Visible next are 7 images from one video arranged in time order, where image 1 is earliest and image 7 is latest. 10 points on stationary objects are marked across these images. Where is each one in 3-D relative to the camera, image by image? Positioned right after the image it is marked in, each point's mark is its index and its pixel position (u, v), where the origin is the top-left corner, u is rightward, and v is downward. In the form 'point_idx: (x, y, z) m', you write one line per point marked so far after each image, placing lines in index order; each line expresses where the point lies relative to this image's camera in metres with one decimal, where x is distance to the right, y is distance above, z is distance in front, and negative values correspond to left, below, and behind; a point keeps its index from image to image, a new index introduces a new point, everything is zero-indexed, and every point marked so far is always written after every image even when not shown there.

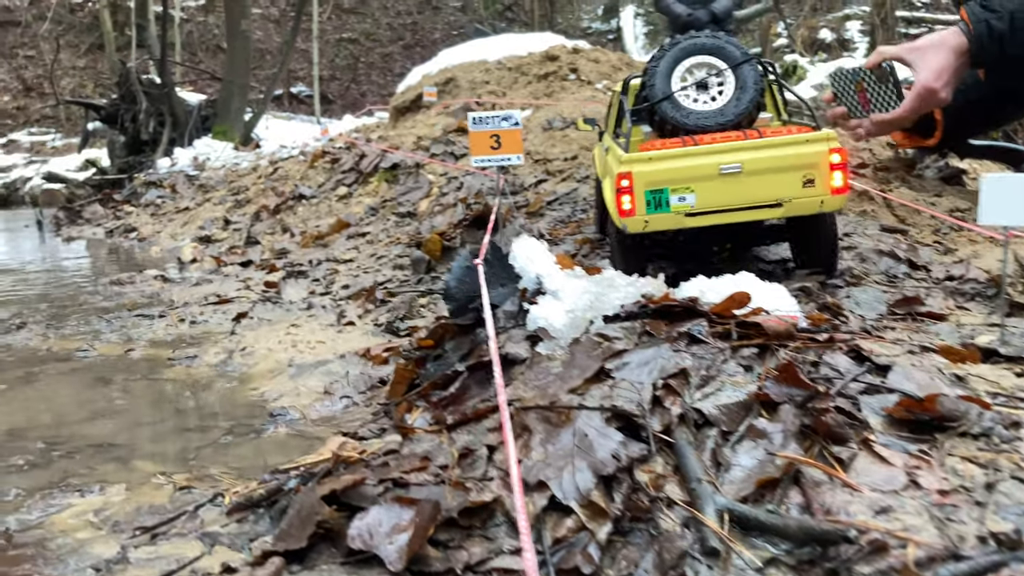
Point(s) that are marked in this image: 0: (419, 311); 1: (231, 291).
0: (-0.6, -0.2, +6.0) m
1: (-2.5, 0.0, +8.0) m
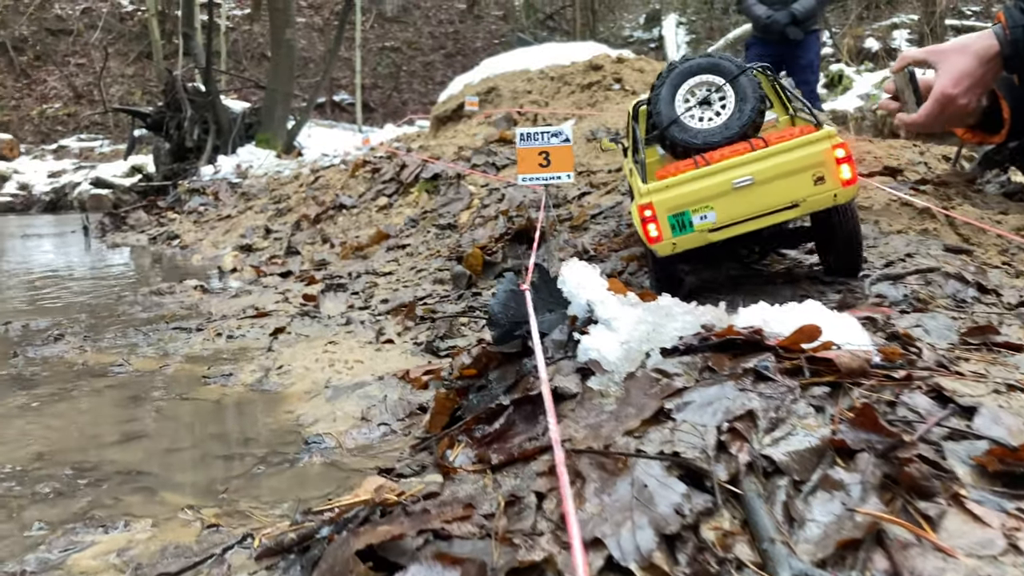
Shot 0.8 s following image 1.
0: (-0.3, -0.3, +5.8) m
1: (-2.1, -0.1, +7.9) m
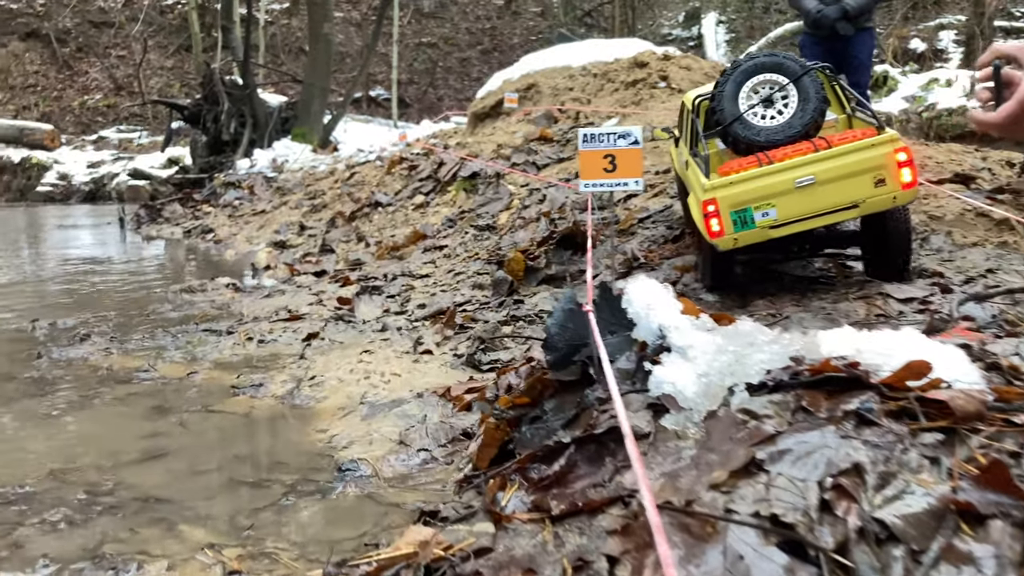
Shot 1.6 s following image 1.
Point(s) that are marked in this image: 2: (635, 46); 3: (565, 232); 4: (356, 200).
0: (-0.1, -0.3, +5.4) m
1: (-1.8, -0.2, +7.6) m
2: (+2.2, +4.4, +16.3) m
3: (+0.4, +0.4, +7.3) m
4: (-2.5, +1.4, +14.6) m
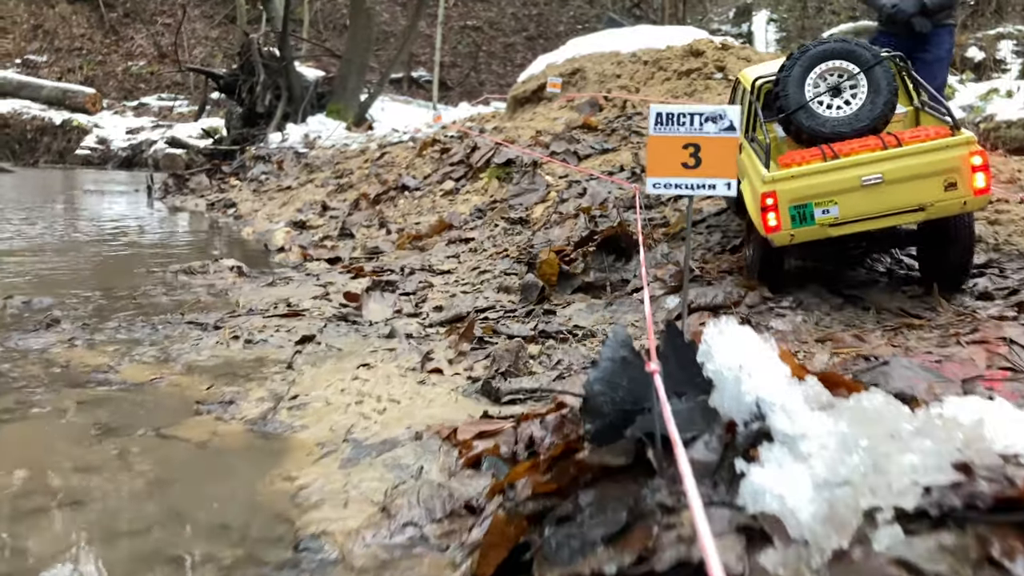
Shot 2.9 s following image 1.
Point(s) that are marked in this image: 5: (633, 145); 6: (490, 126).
0: (+0.1, -0.4, +4.5) m
1: (-1.5, -0.1, +6.7) m
2: (+3.0, +4.3, +15.2) m
3: (+0.7, +0.4, +6.4) m
4: (-2.0, +1.6, +13.7) m
5: (+1.4, +1.7, +10.7) m
6: (-0.4, +2.7, +15.1) m
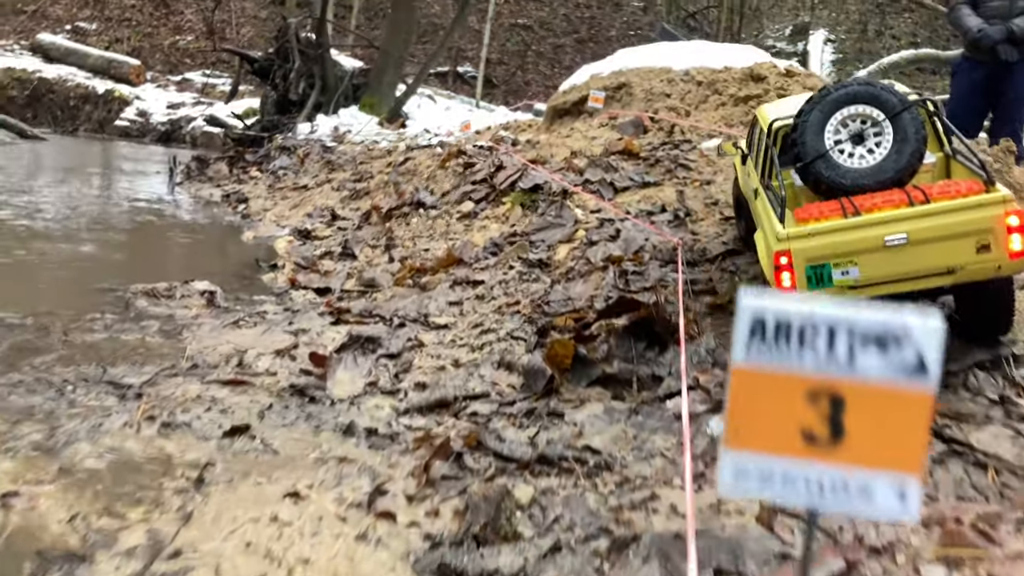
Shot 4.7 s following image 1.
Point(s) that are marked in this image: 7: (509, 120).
0: (0.0, -0.8, +3.2) m
1: (-1.5, -0.4, +5.5) m
2: (+3.7, +3.6, +13.9) m
3: (+0.7, -0.1, +5.1) m
4: (-1.6, +1.3, +12.5) m
5: (+1.7, +1.1, +9.4) m
6: (+0.2, +2.3, +13.8) m
7: (-0.1, +3.7, +19.7) m
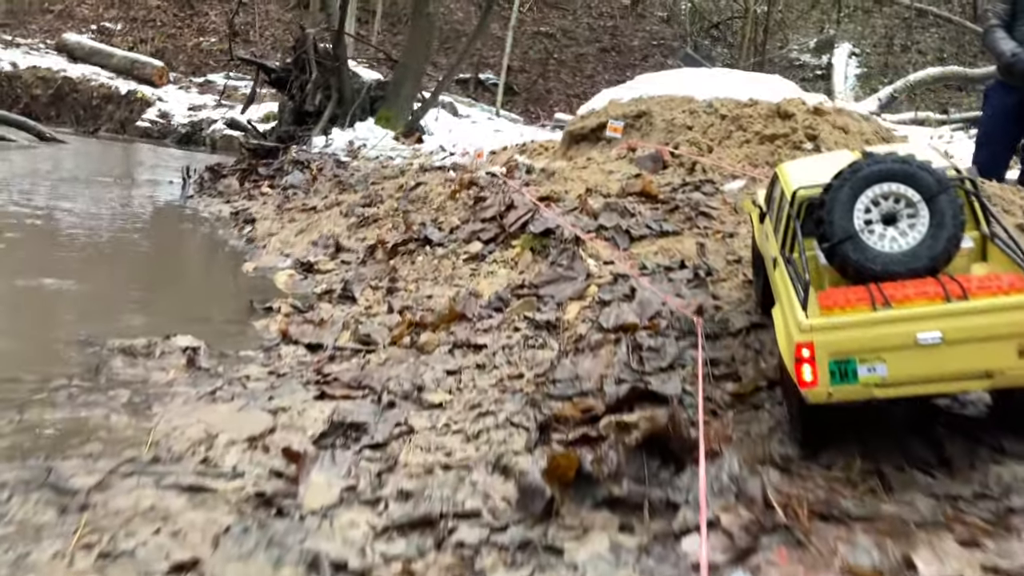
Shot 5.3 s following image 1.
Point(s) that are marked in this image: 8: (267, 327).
0: (-0.1, -1.3, +2.7) m
1: (-1.5, -0.9, +5.0) m
2: (+3.9, +3.0, +13.2) m
3: (+0.7, -0.6, +4.5) m
4: (-1.4, +0.8, +12.0) m
5: (+1.8, +0.6, +8.8) m
6: (+0.4, +1.7, +13.3) m
7: (+0.3, +3.1, +19.2) m
8: (-2.3, -0.4, +8.2) m
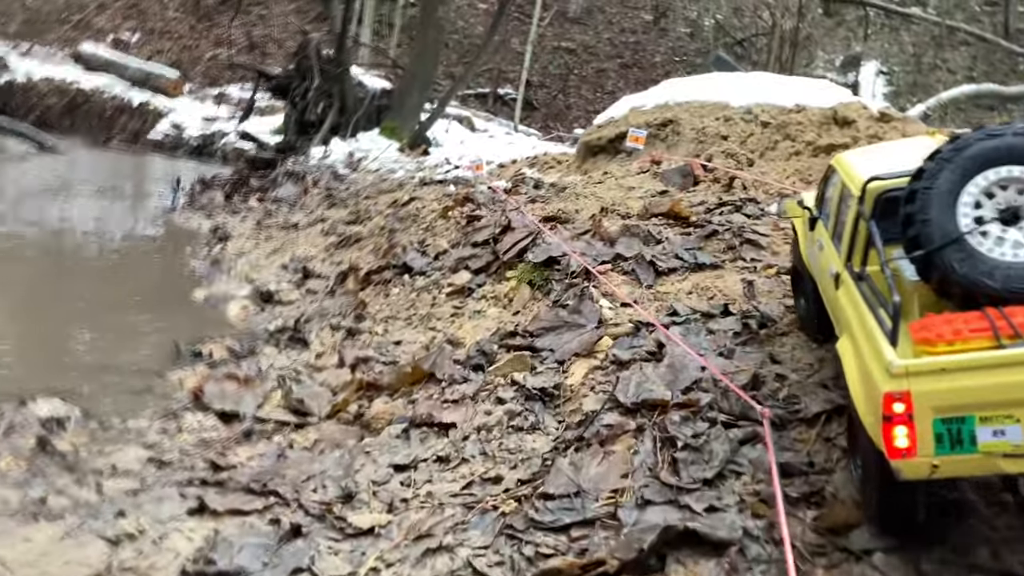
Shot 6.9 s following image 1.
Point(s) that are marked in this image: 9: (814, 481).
0: (-0.3, -1.6, +0.7) m
1: (-1.7, -1.1, +3.1) m
2: (+4.0, +2.5, +11.3) m
3: (+0.5, -0.9, +2.5) m
4: (-1.4, +0.5, +10.1) m
5: (+1.8, +0.2, +6.8) m
6: (+0.4, +1.3, +11.4) m
7: (+0.5, +2.6, +17.3) m
8: (-2.3, -0.7, +6.3) m
9: (+1.3, -0.8, +3.9) m
